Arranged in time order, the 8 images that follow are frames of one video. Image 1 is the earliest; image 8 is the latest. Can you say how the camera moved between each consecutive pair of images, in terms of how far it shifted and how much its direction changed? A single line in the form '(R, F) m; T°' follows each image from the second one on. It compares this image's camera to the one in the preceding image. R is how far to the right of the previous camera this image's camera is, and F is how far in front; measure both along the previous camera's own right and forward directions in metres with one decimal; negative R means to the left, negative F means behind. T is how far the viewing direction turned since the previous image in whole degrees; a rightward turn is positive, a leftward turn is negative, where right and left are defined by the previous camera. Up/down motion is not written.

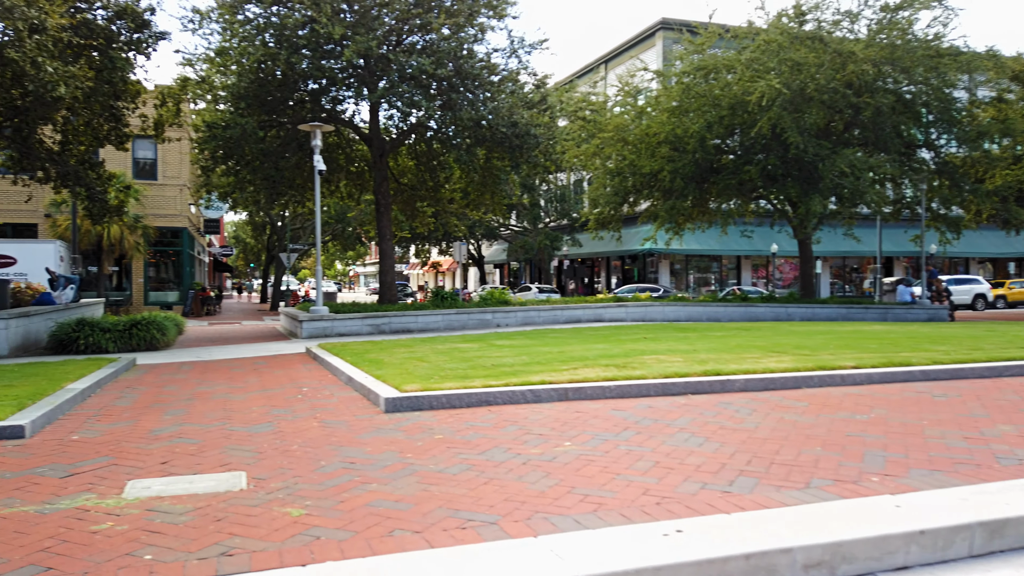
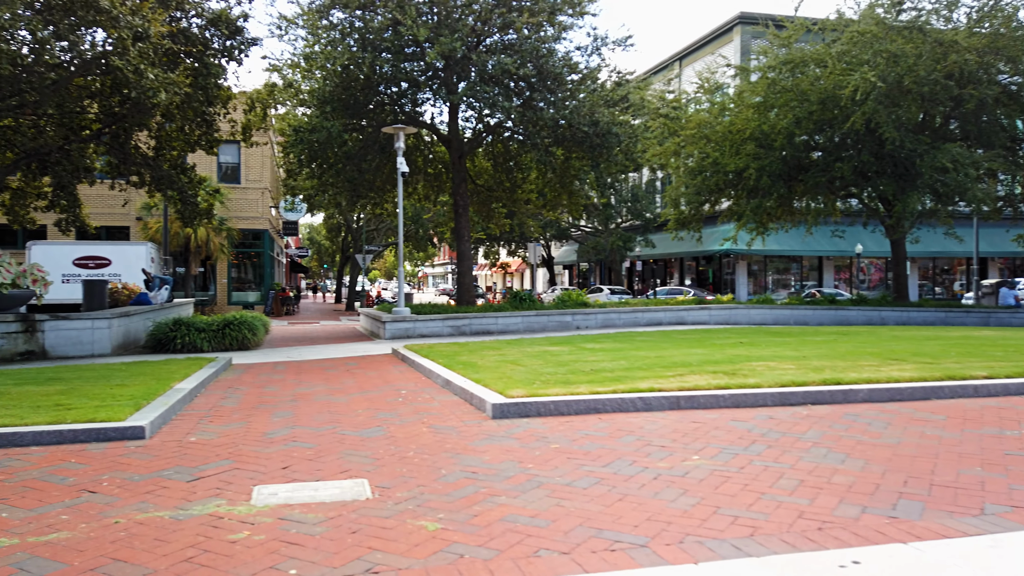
(-0.4, +0.2) m; -5°
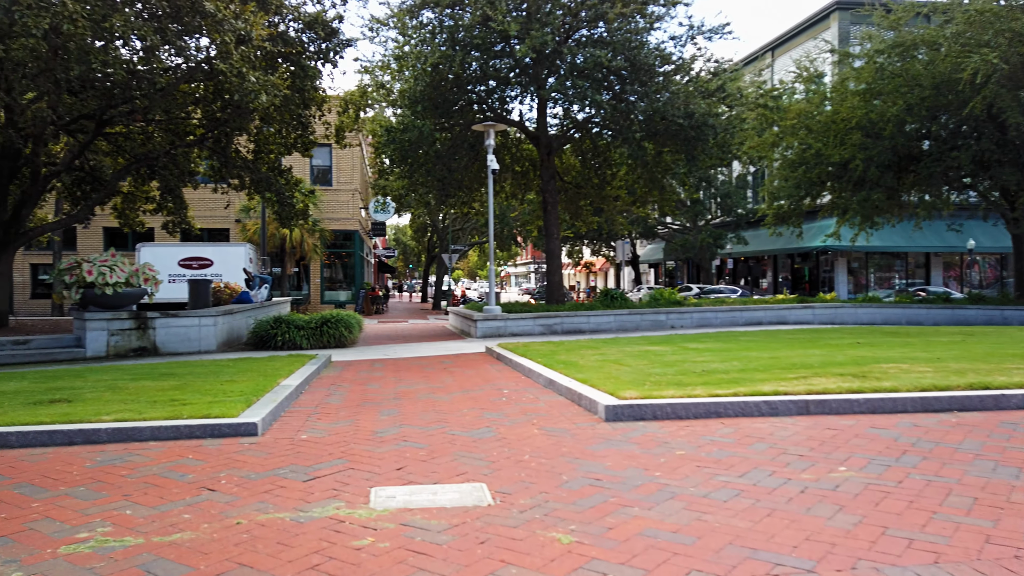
(-0.3, +0.3) m; -6°
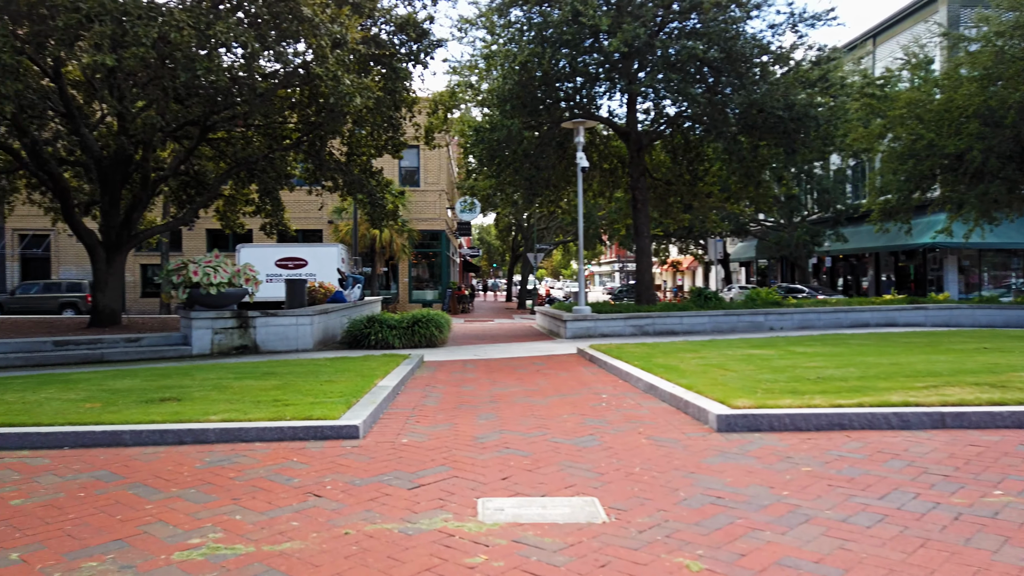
(-0.2, +0.2) m; -6°
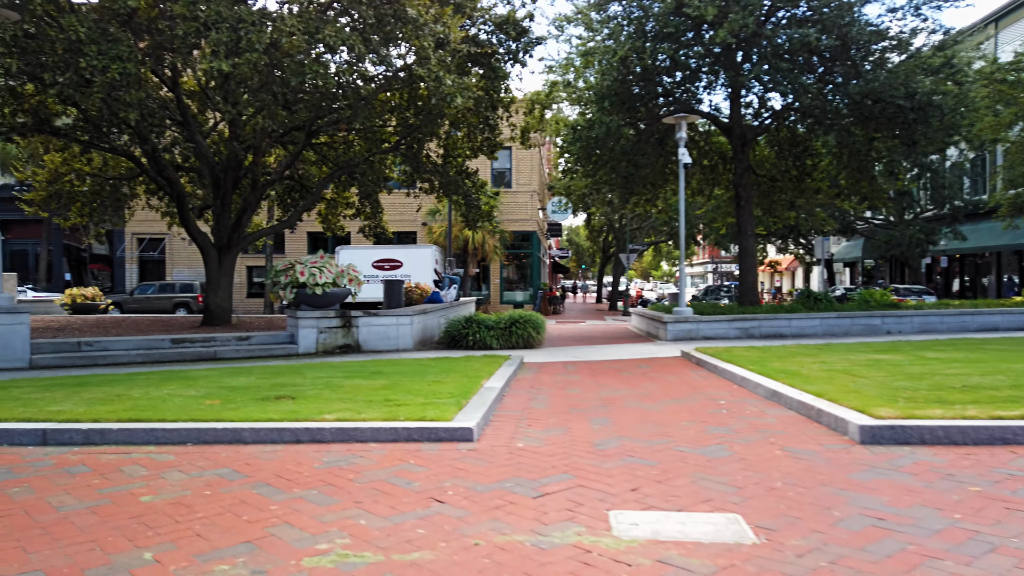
(-0.2, +0.2) m; -7°
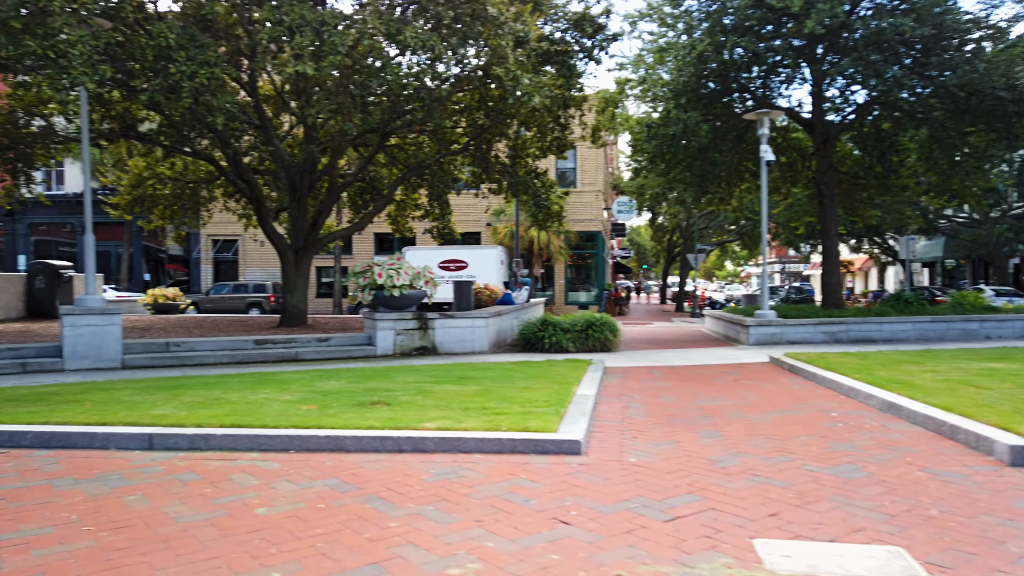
(-0.4, +0.2) m; -4°
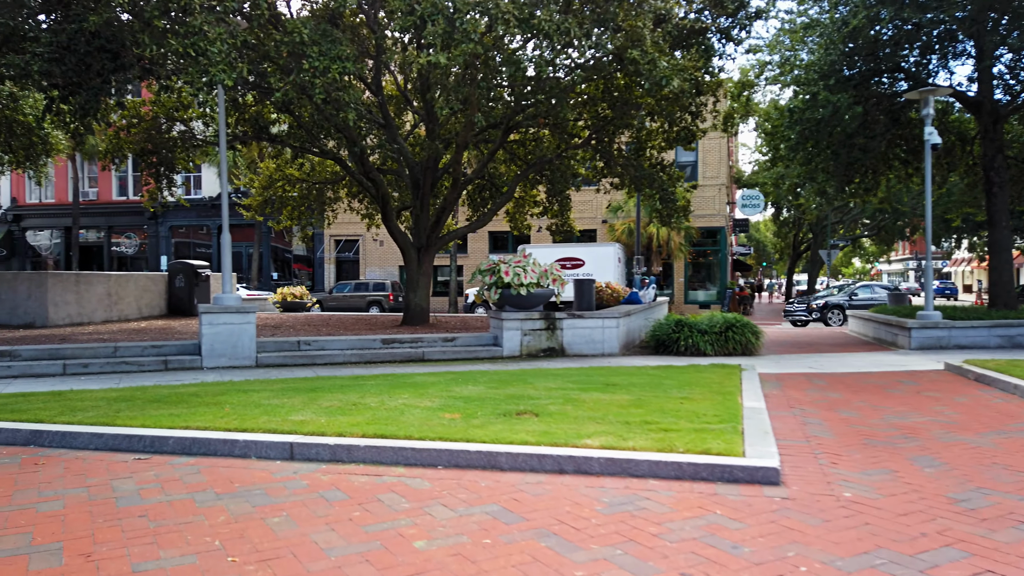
(-0.4, +0.7) m; -8°
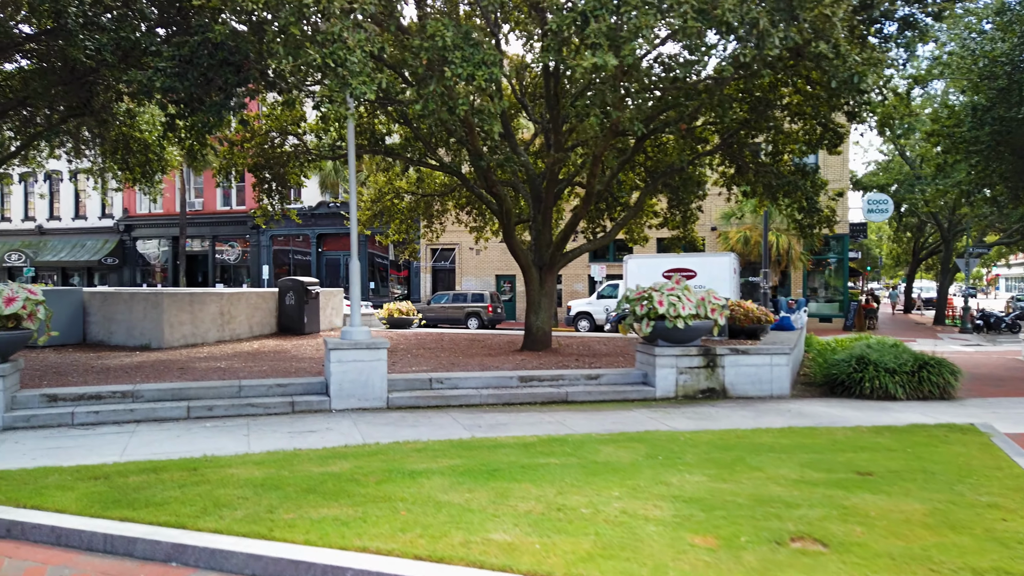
(-1.1, +1.4) m; -6°
